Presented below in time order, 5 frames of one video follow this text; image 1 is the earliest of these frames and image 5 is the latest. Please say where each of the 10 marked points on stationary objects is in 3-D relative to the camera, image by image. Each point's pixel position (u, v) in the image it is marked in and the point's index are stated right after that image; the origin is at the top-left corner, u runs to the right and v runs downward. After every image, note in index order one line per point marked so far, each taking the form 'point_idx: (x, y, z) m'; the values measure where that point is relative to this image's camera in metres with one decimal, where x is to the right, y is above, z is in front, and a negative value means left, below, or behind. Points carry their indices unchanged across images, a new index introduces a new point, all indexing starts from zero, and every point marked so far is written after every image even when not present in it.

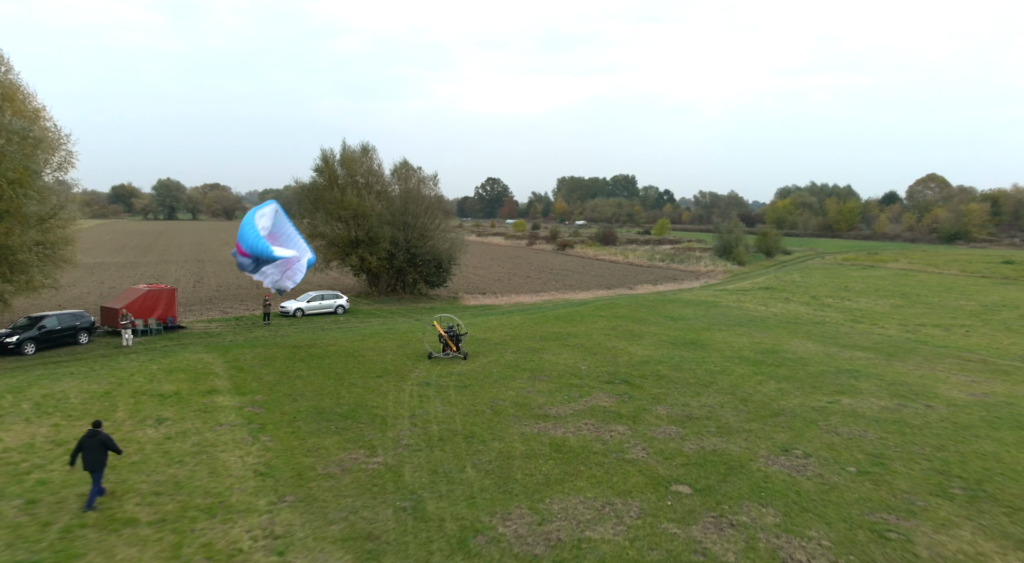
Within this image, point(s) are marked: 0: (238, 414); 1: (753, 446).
0: (-6.1, -2.9, +13.1) m
1: (+5.2, -3.5, +12.7) m
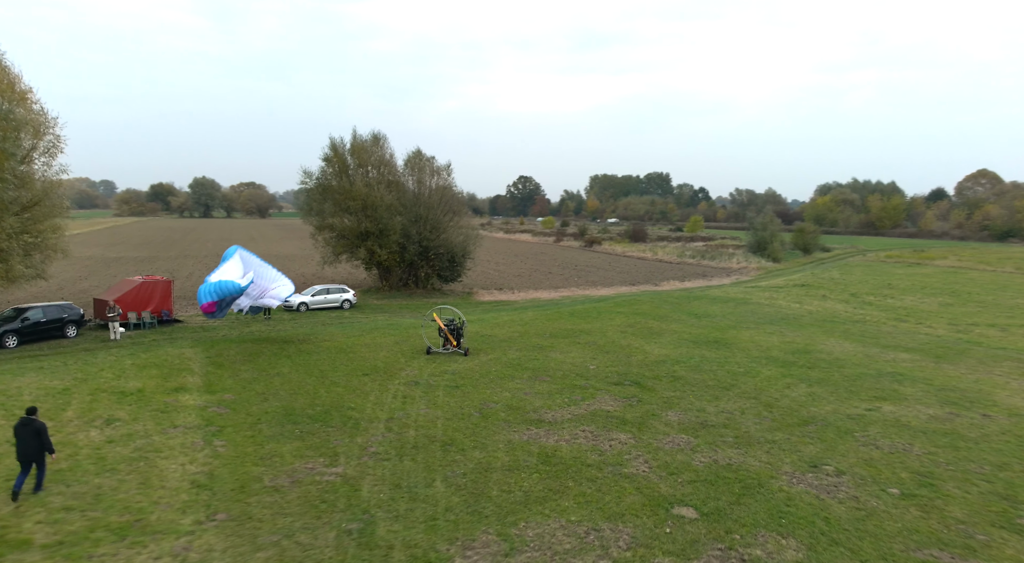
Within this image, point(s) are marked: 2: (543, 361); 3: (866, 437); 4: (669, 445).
0: (-6.3, -2.7, +11.9) m
1: (+4.9, -3.3, +10.9) m
2: (+1.0, -2.5, +18.9) m
3: (+7.2, -3.2, +12.0) m
4: (+3.1, -3.2, +11.5) m
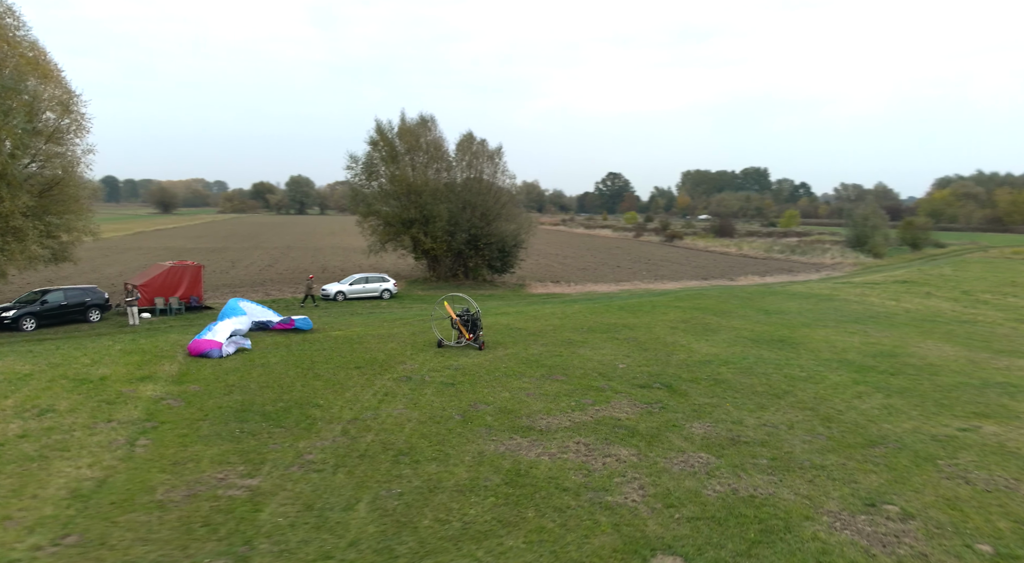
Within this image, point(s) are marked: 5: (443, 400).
0: (-6.7, -2.3, +10.8) m
1: (+4.3, -3.0, +8.2) m
2: (+1.6, -2.1, +16.6) m
3: (+6.7, -2.8, +9.0) m
4: (+2.6, -2.8, +9.0) m
5: (-1.4, -2.4, +12.1) m
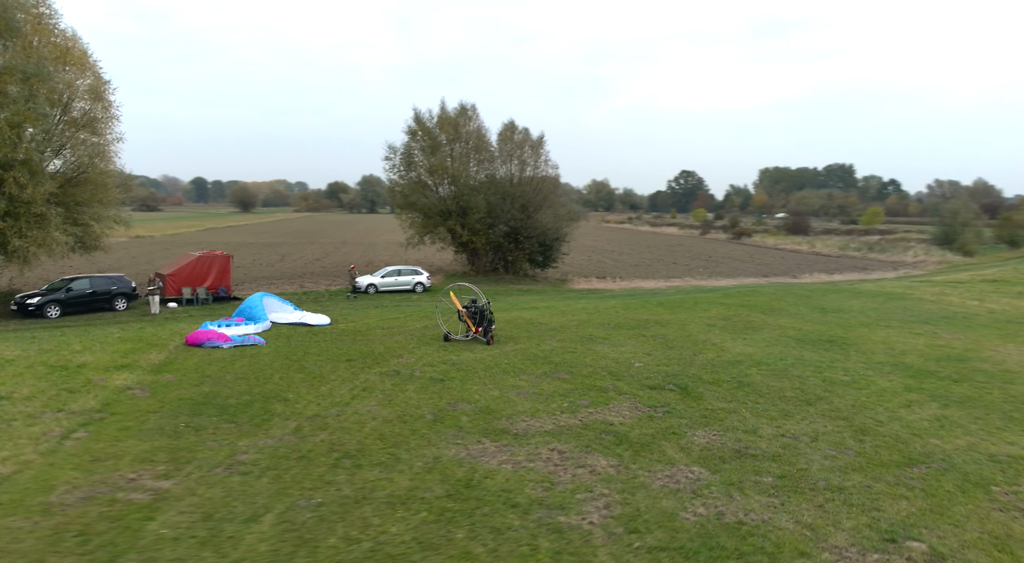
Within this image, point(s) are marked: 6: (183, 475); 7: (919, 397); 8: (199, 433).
0: (-7.0, -2.0, +10.4) m
1: (+3.6, -2.7, +6.6) m
2: (+1.8, -1.9, +15.3) m
3: (+6.0, -2.6, +7.1) m
4: (+2.0, -2.6, +7.6) m
5: (-1.6, -2.1, +11.1) m
6: (-4.1, -2.4, +7.6) m
7: (+7.7, -2.2, +11.2) m
8: (-4.6, -2.2, +9.0) m
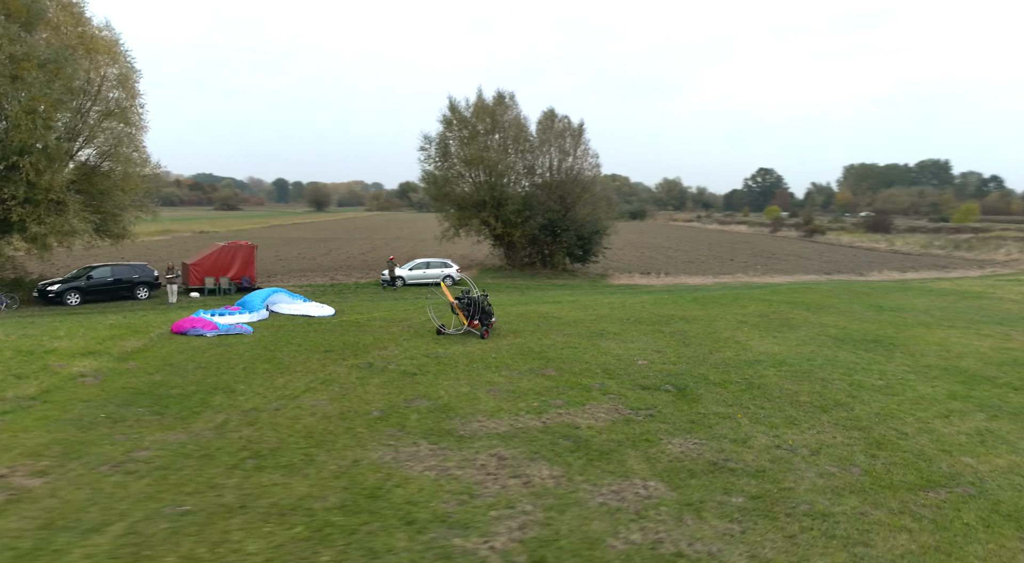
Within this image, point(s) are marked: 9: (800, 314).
0: (-7.7, -1.7, +10.0) m
1: (+2.5, -2.5, +5.2) m
2: (+1.6, -1.6, +14.0) m
3: (+5.0, -2.4, +5.4) m
4: (+1.0, -2.3, +6.4) m
5: (-2.2, -1.9, +10.2) m
6: (-5.0, -2.1, +7.0) m
7: (+7.1, -2.0, +9.3) m
8: (-5.4, -1.9, +8.4) m
9: (+9.5, -1.0, +19.7) m
